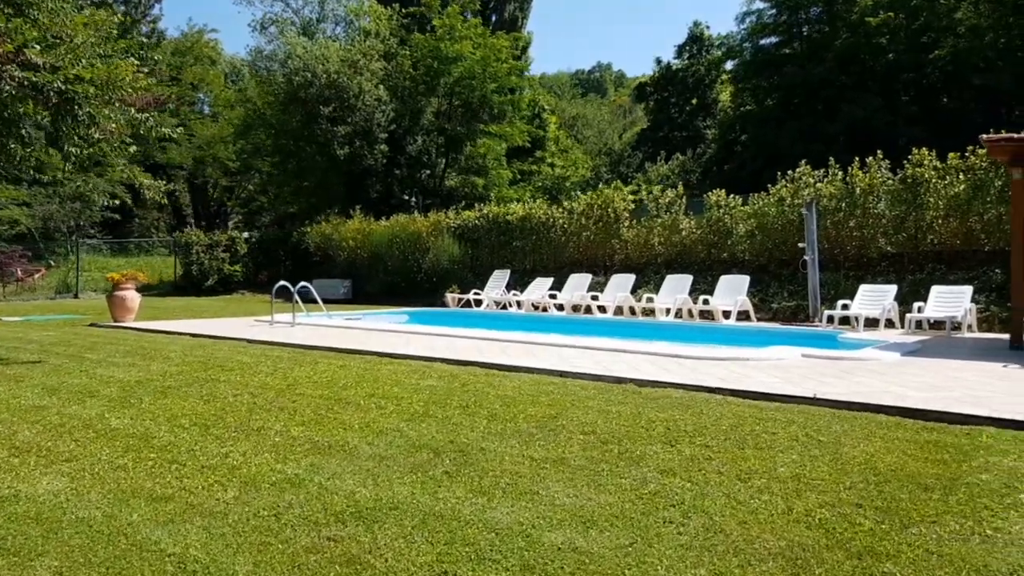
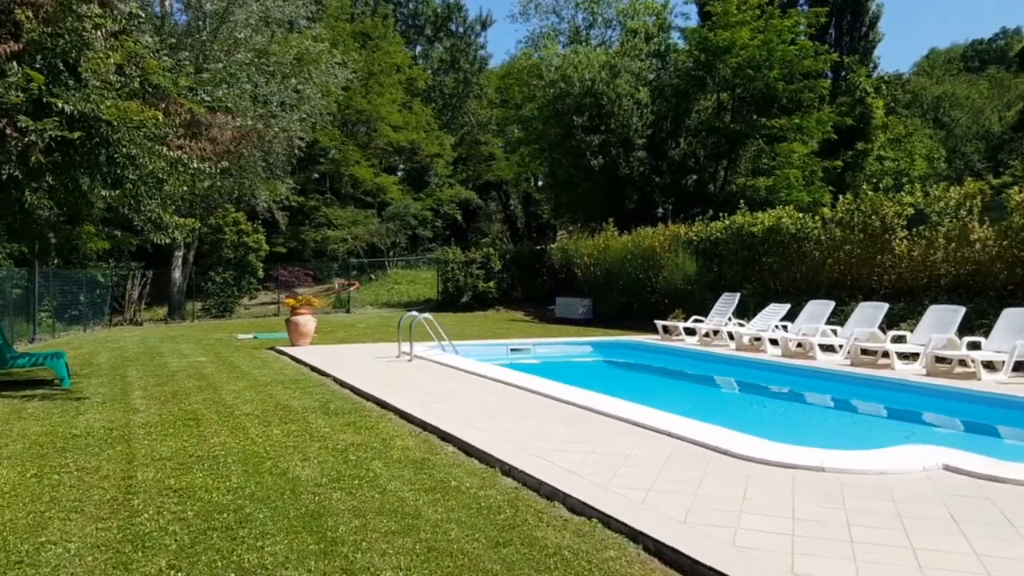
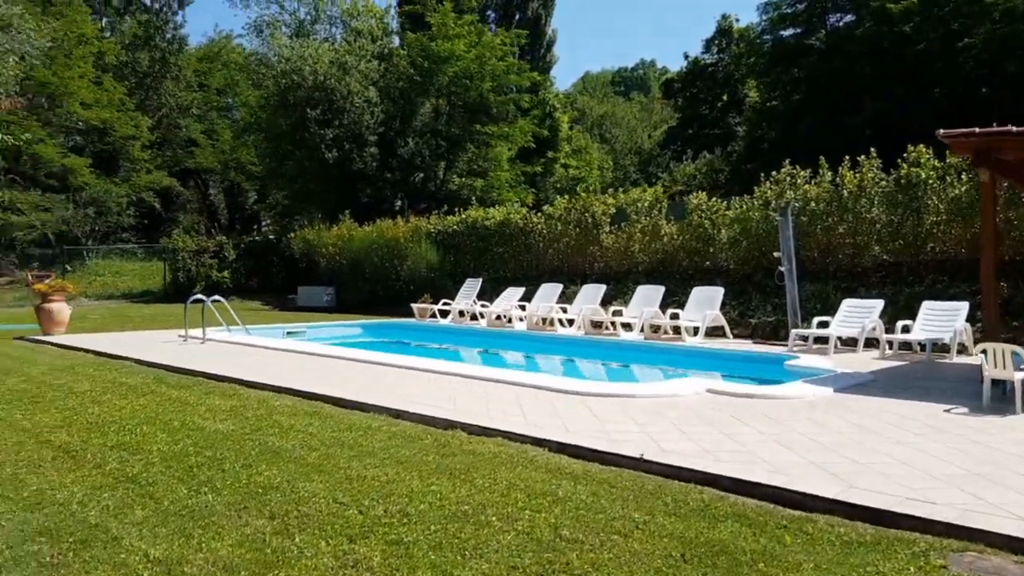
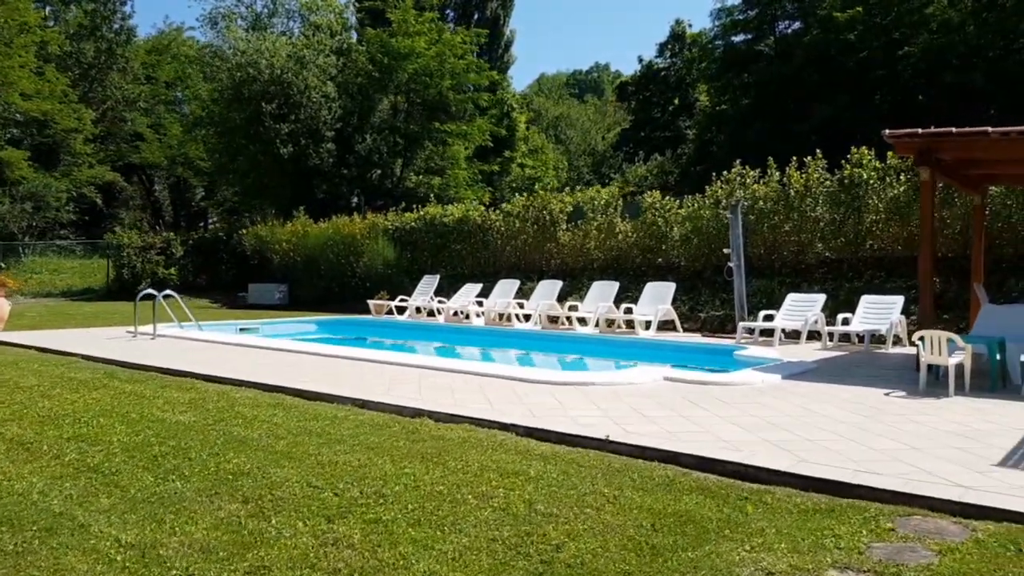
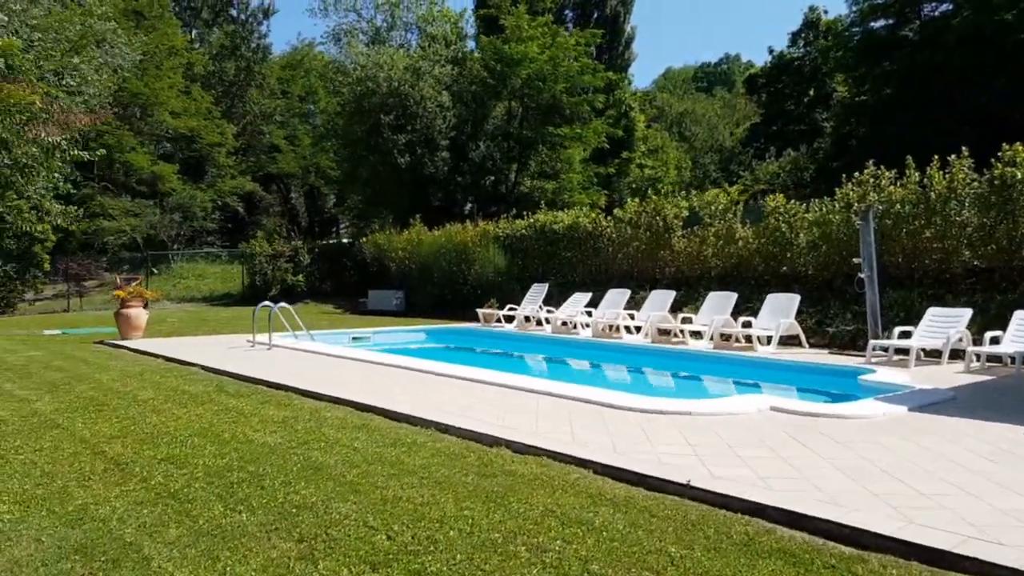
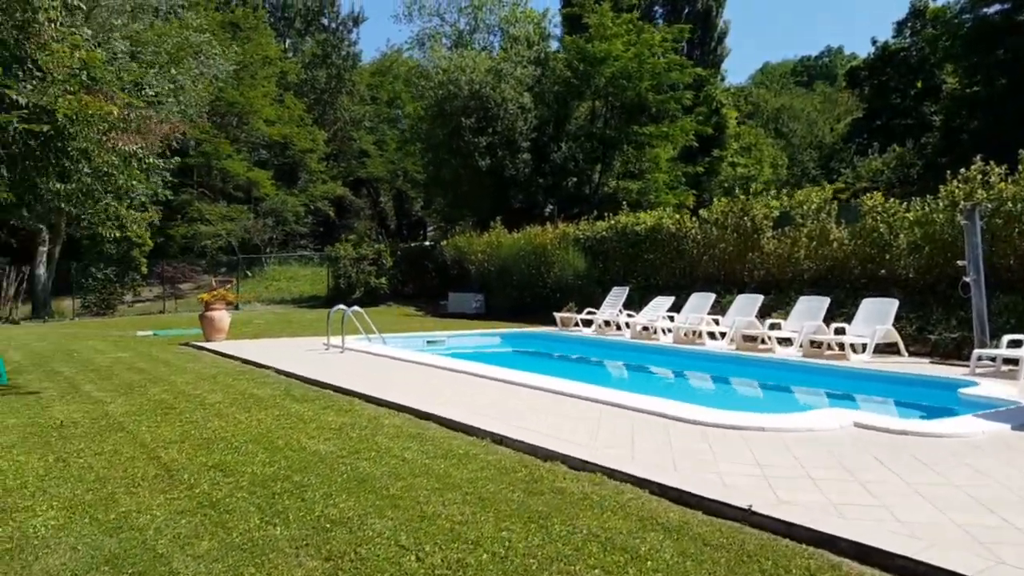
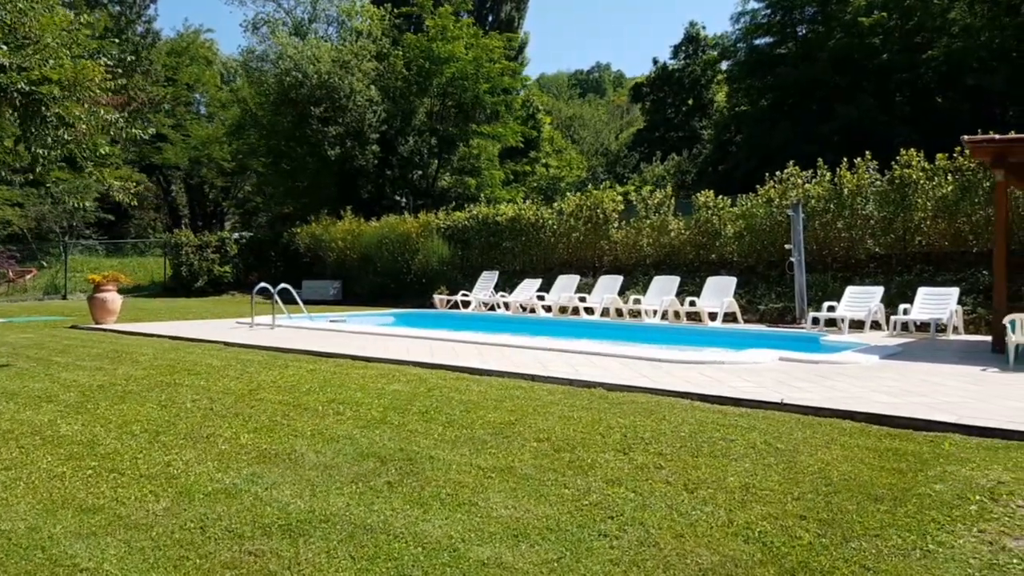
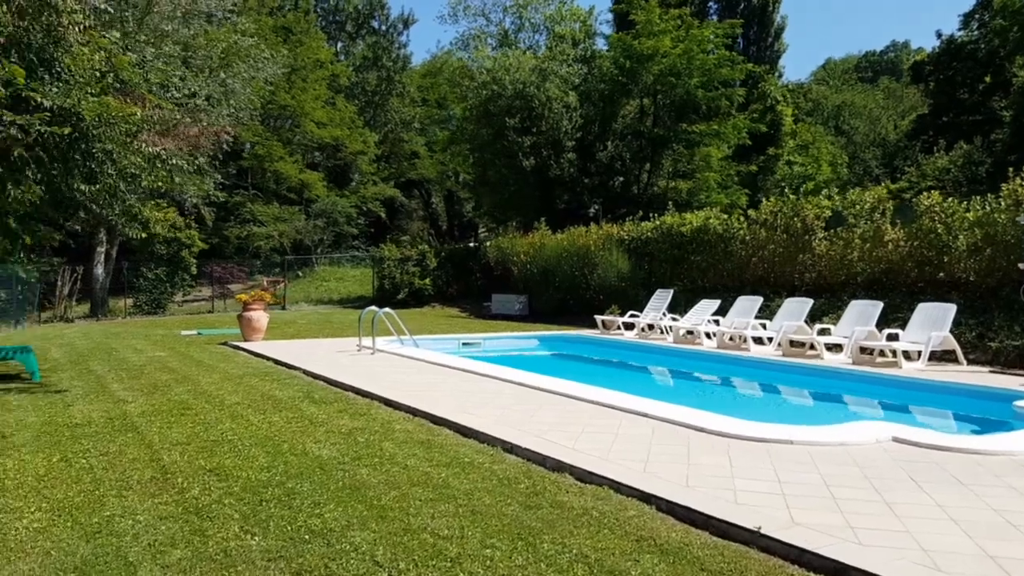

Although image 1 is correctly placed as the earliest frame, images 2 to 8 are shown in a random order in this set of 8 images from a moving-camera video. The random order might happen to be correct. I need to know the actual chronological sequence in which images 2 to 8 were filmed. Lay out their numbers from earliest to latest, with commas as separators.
7, 4, 3, 5, 6, 8, 2
